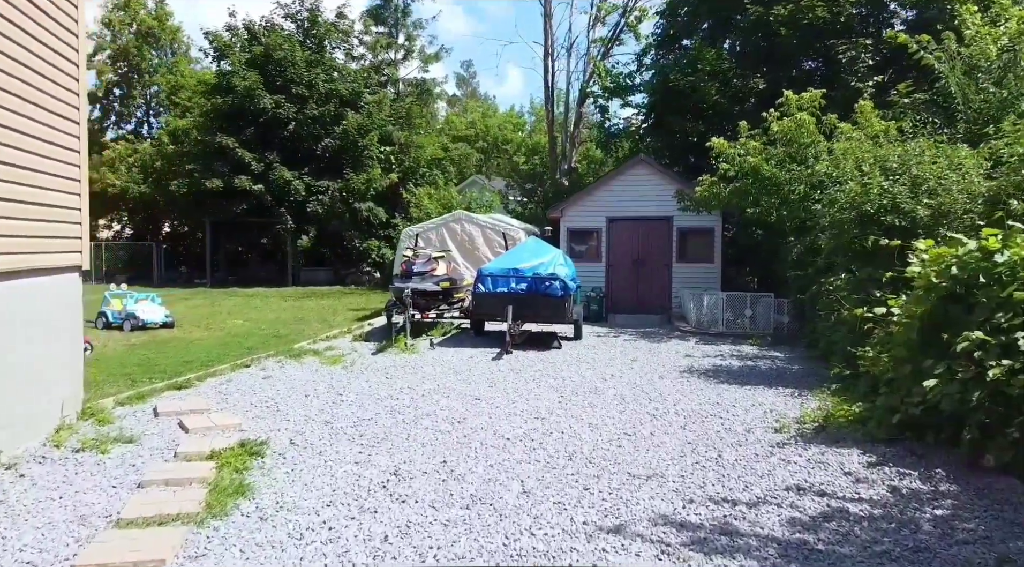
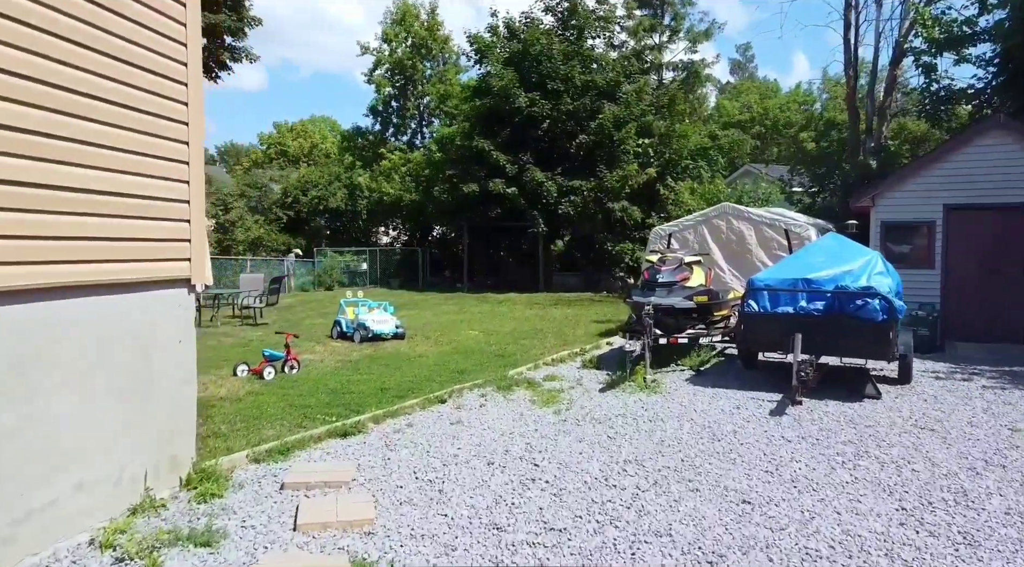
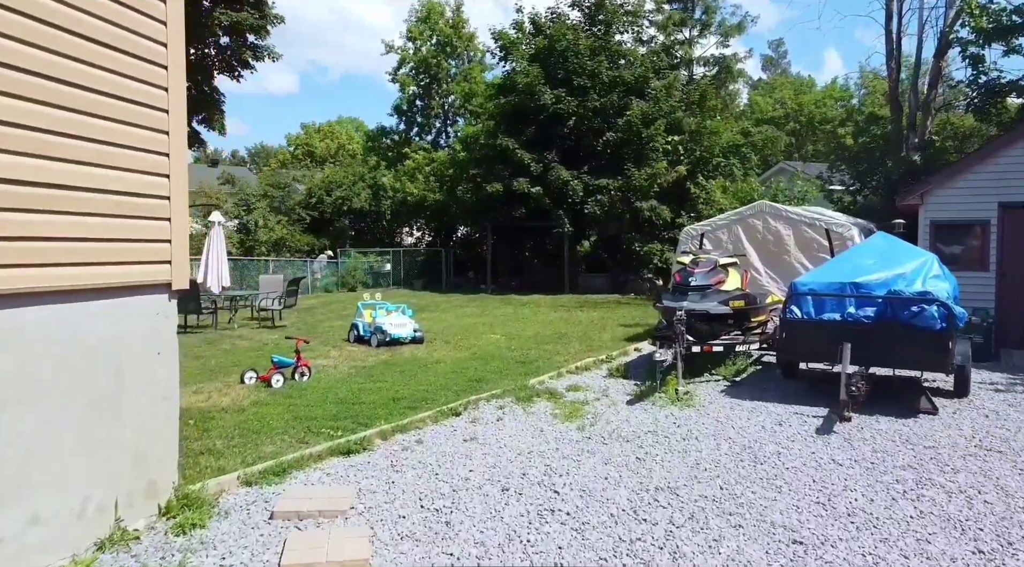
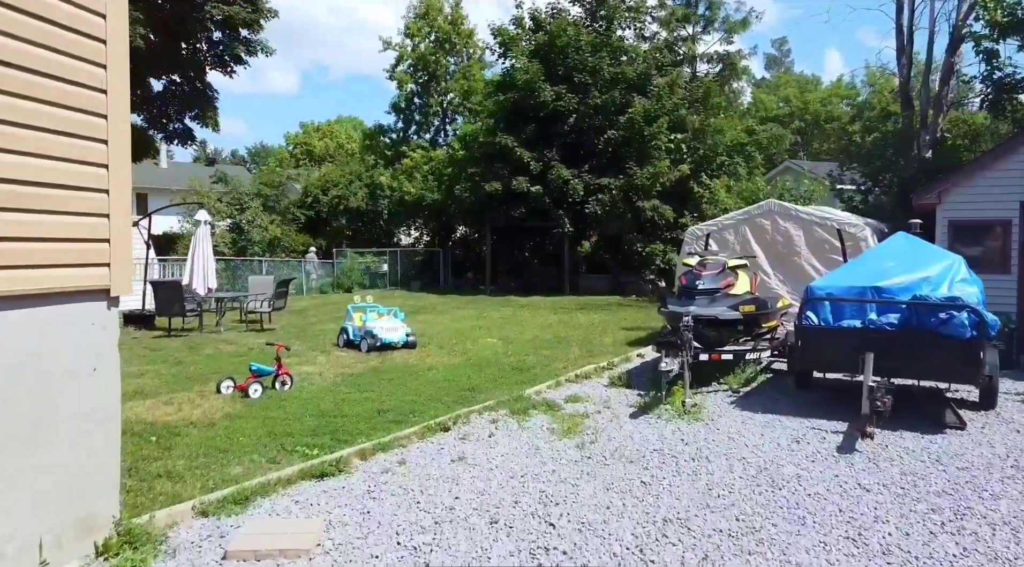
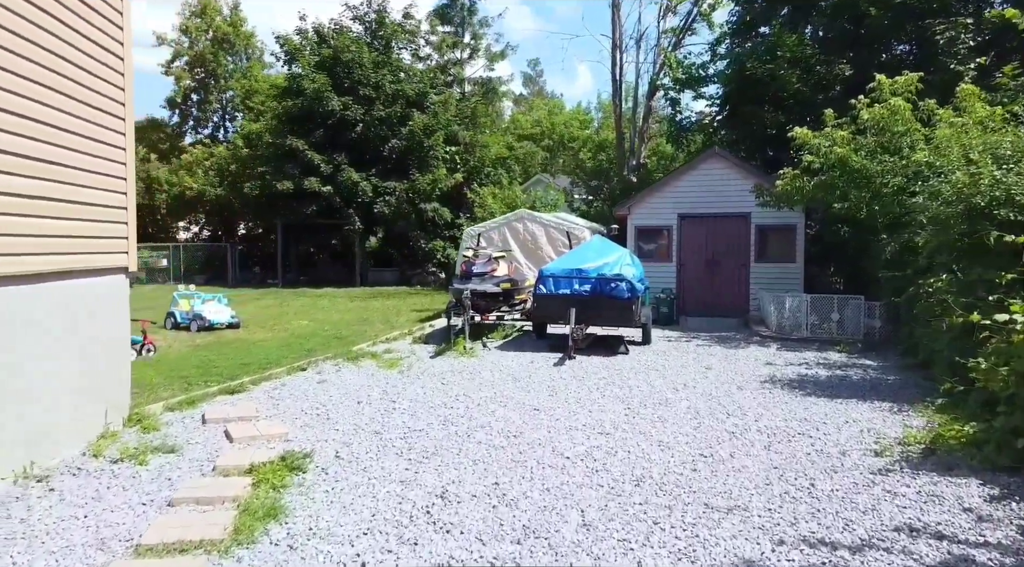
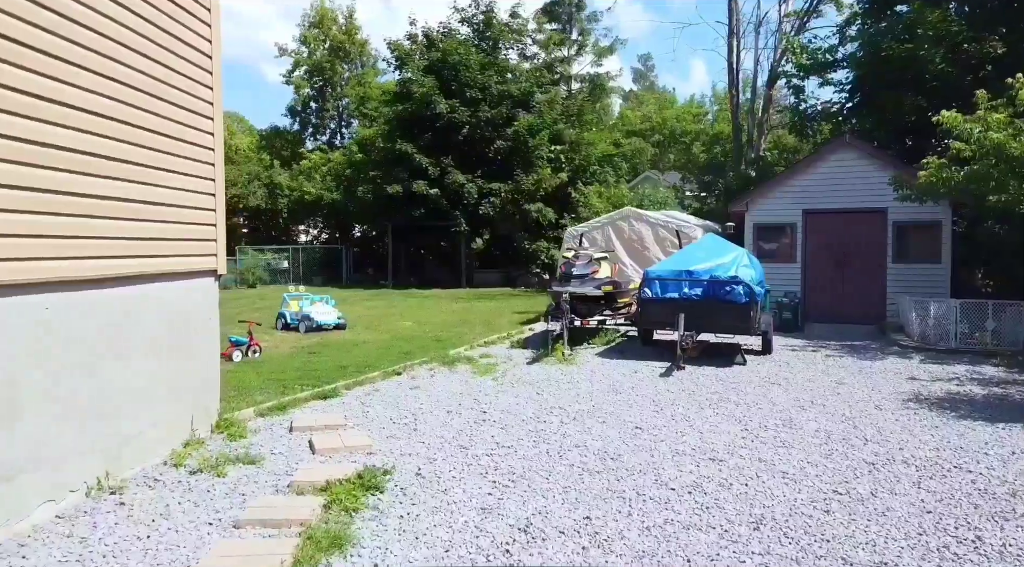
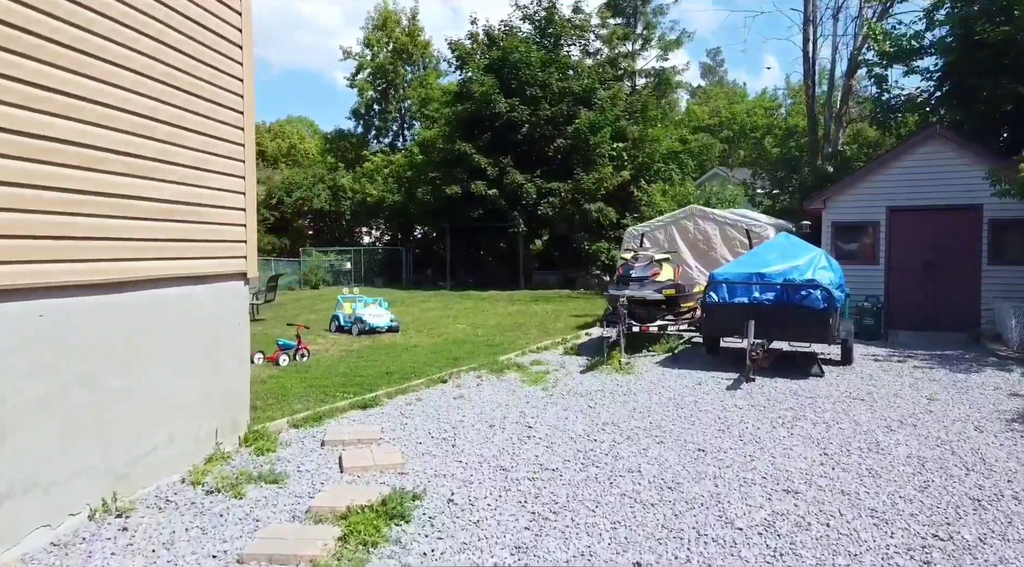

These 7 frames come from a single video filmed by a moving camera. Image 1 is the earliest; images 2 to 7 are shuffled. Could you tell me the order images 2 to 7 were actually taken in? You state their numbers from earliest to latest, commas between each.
5, 6, 7, 2, 3, 4
